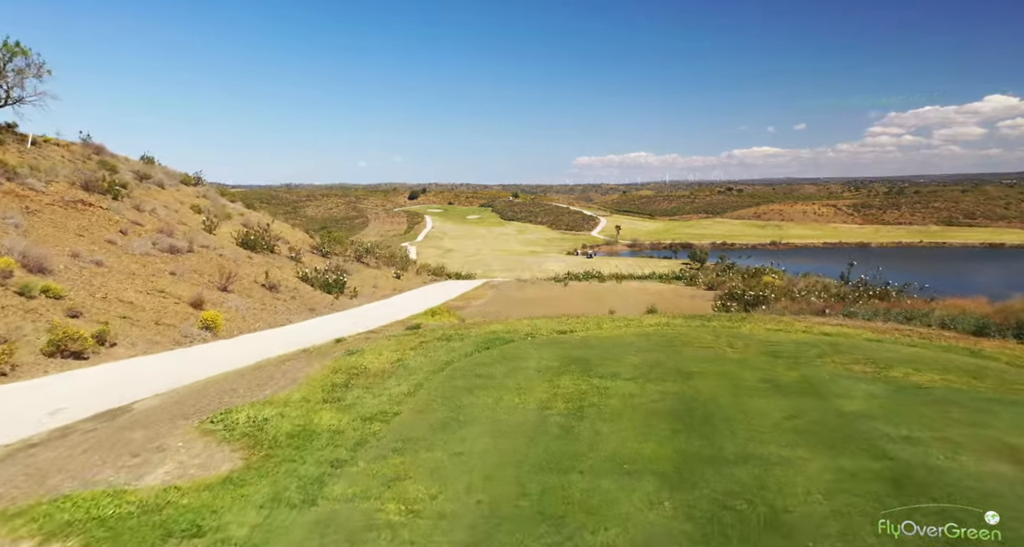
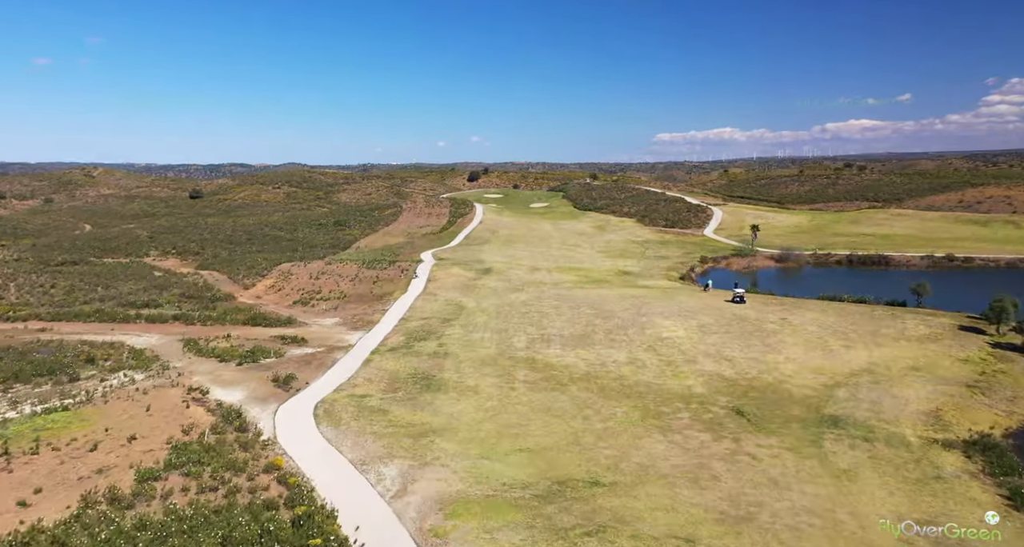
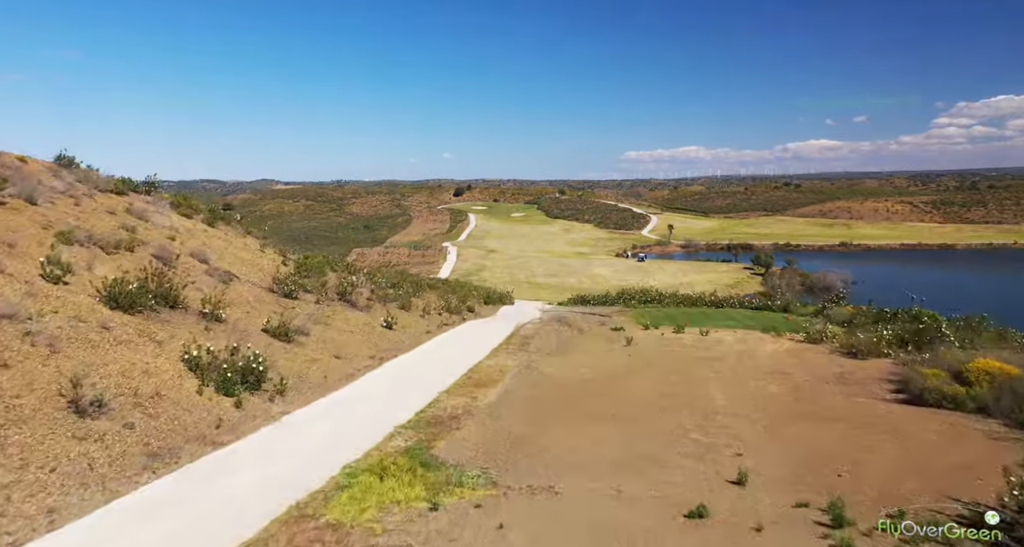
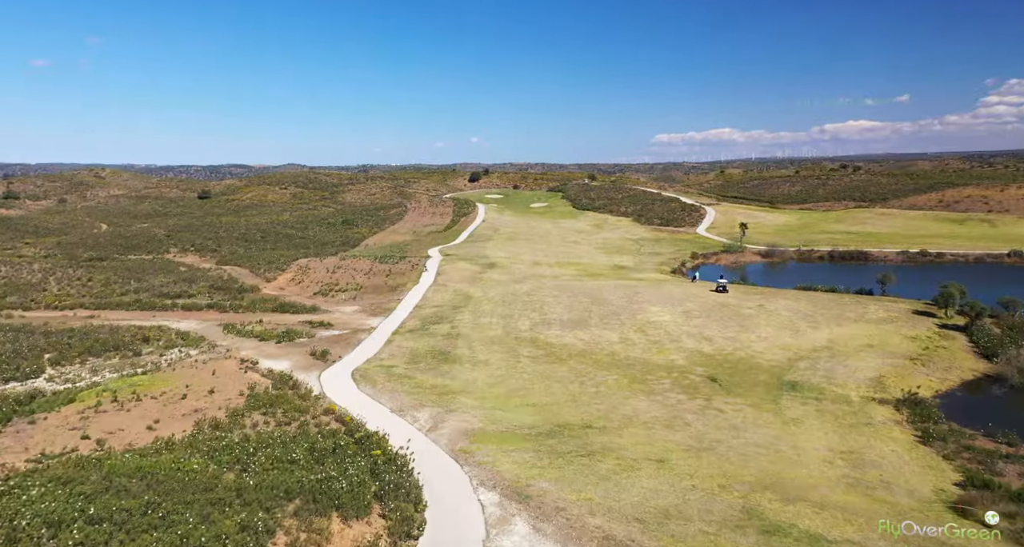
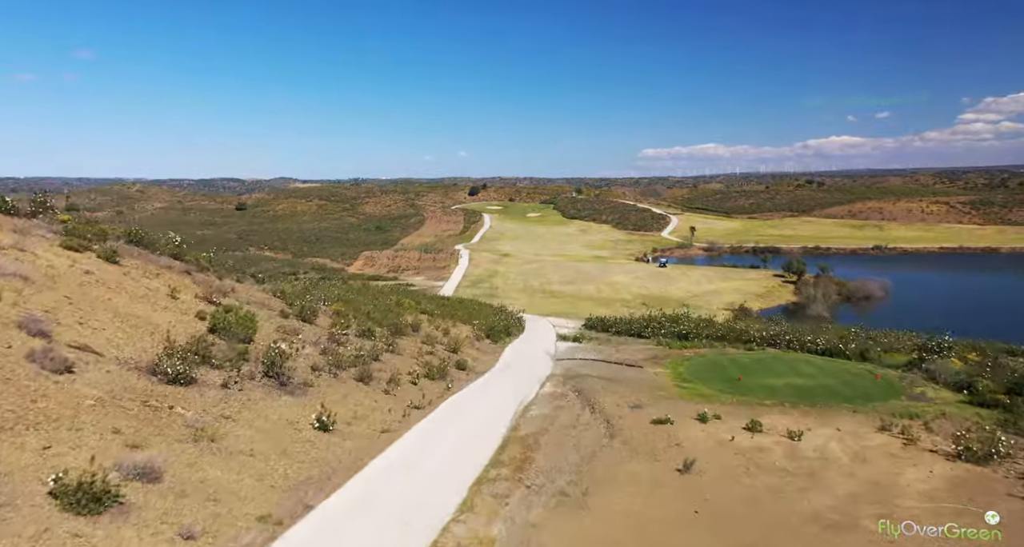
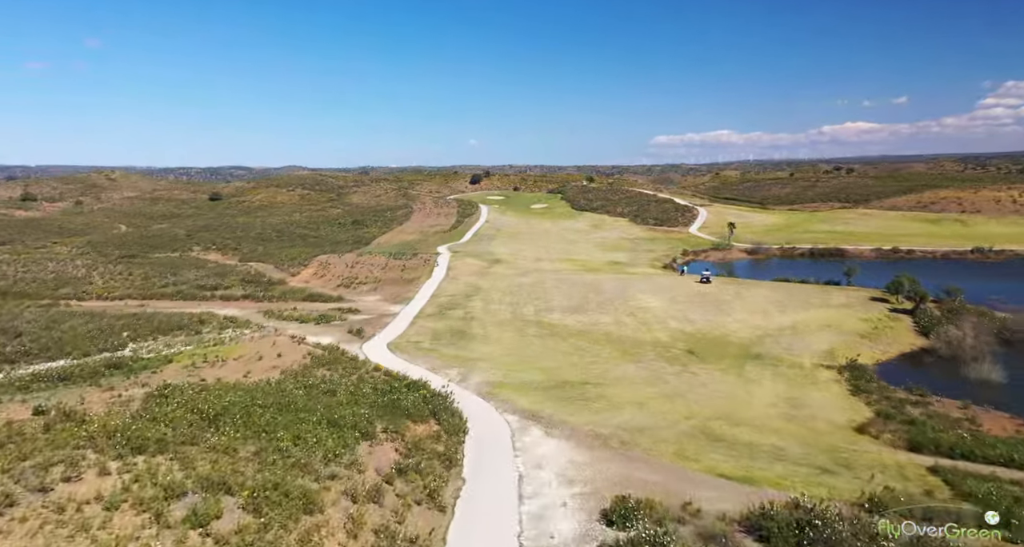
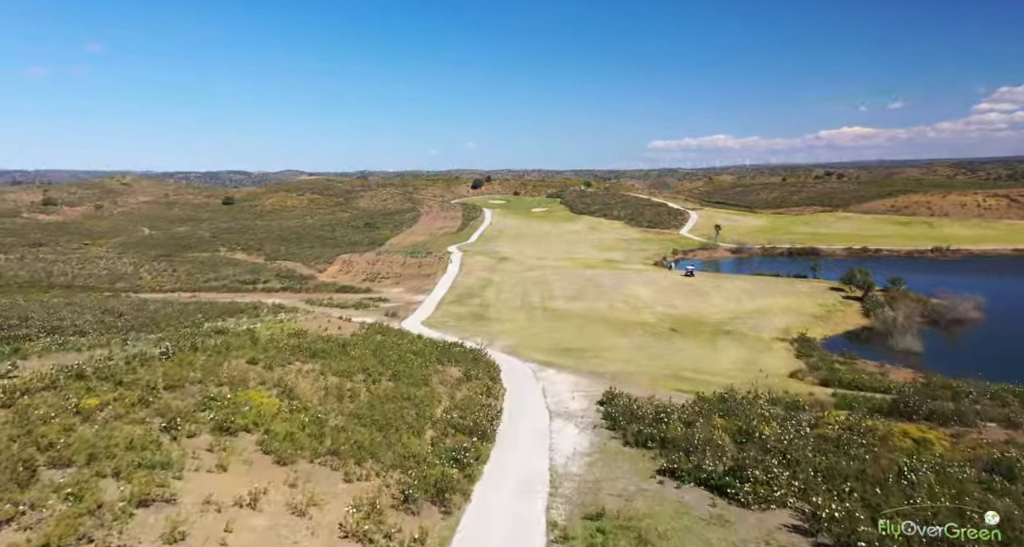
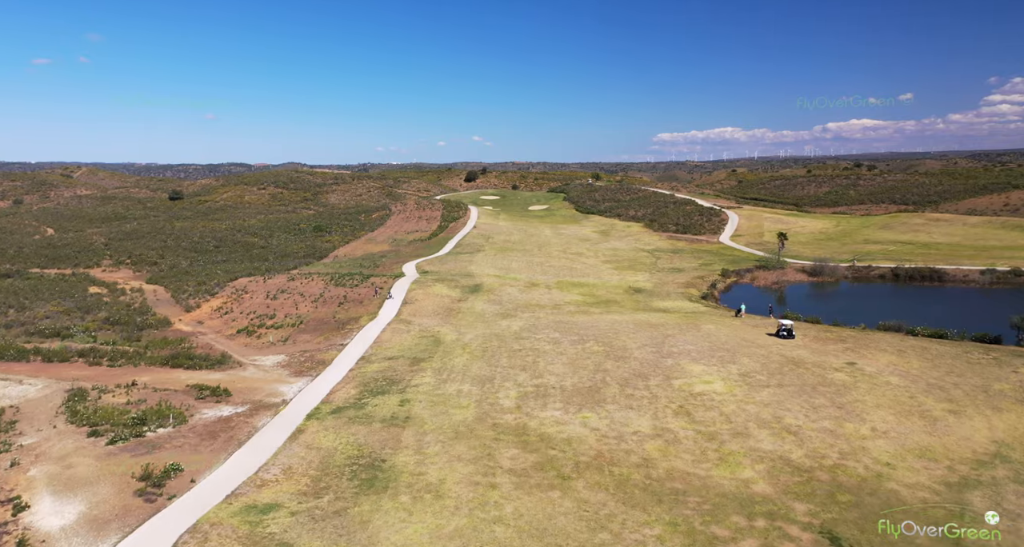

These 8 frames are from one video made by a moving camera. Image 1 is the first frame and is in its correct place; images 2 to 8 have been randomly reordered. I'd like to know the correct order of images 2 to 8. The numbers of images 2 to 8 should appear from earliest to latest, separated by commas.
3, 5, 7, 6, 4, 2, 8
